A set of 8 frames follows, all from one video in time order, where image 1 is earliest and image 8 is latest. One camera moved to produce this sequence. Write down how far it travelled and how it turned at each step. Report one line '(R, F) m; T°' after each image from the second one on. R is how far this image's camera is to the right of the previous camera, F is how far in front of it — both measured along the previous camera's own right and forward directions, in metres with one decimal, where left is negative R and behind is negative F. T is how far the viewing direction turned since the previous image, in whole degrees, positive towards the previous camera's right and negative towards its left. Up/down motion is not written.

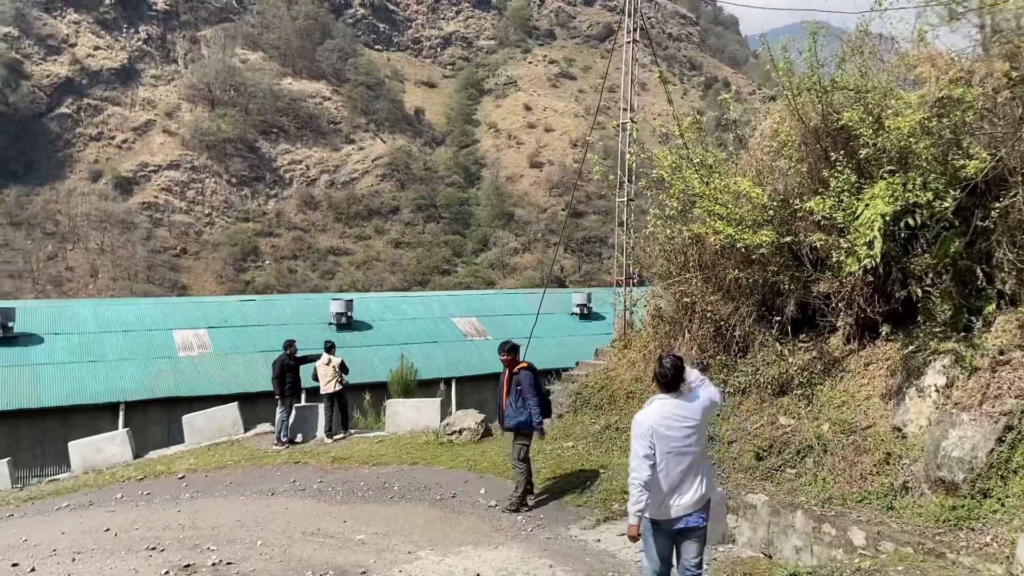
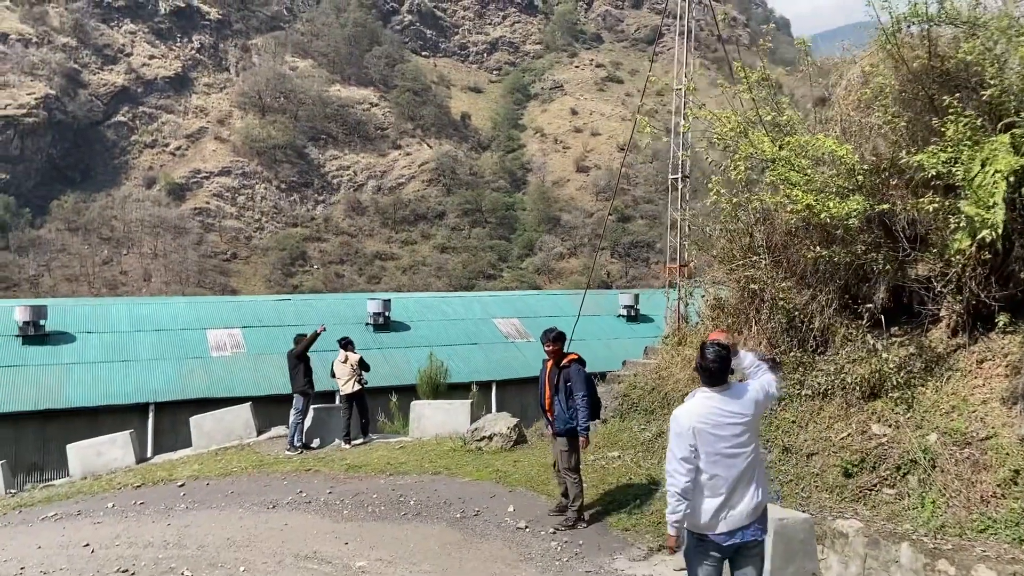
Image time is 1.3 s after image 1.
(+0.1, +0.8) m; -3°
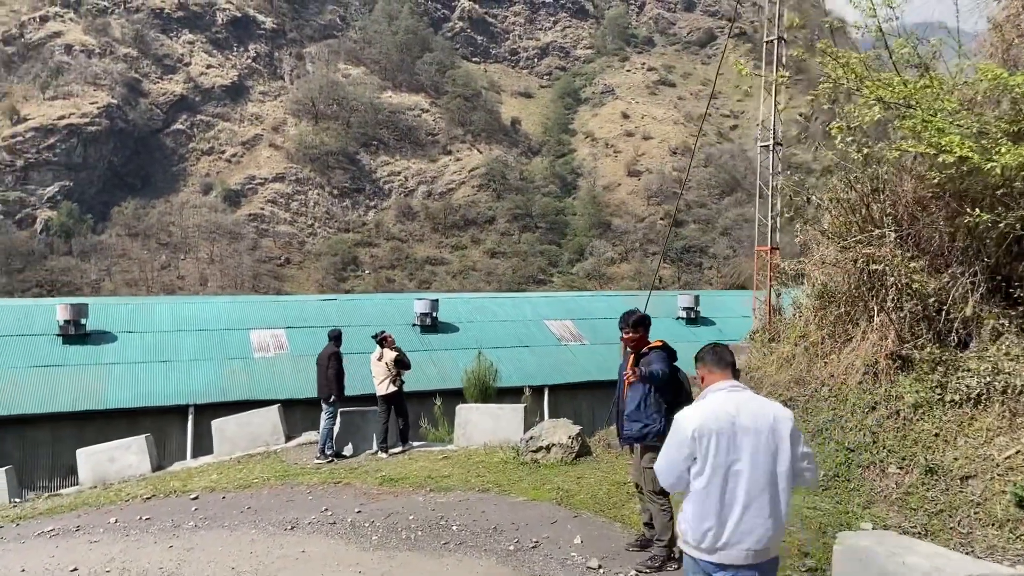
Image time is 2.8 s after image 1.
(-0.1, +0.9) m; -4°
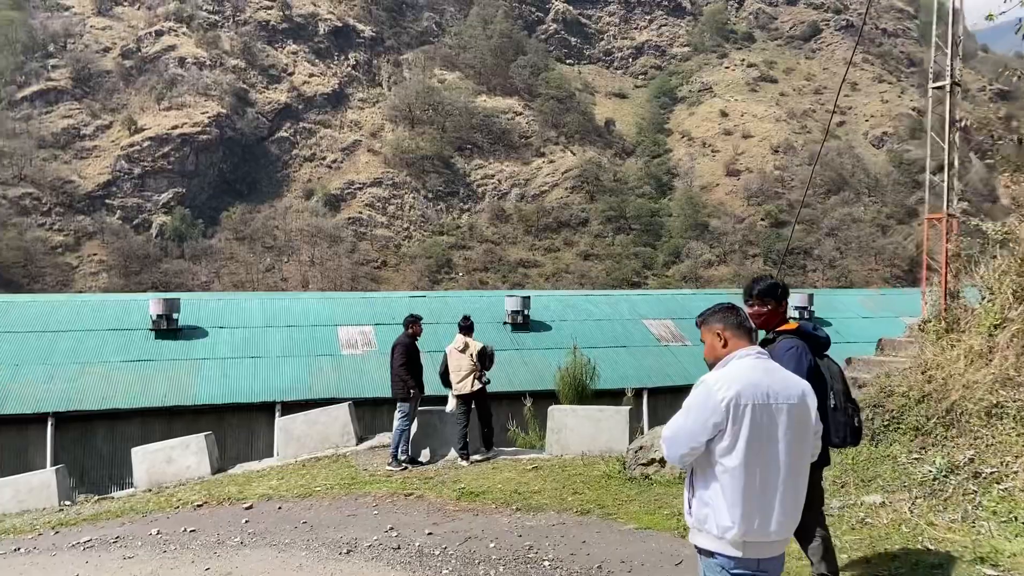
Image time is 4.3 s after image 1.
(-0.1, +0.9) m; -7°
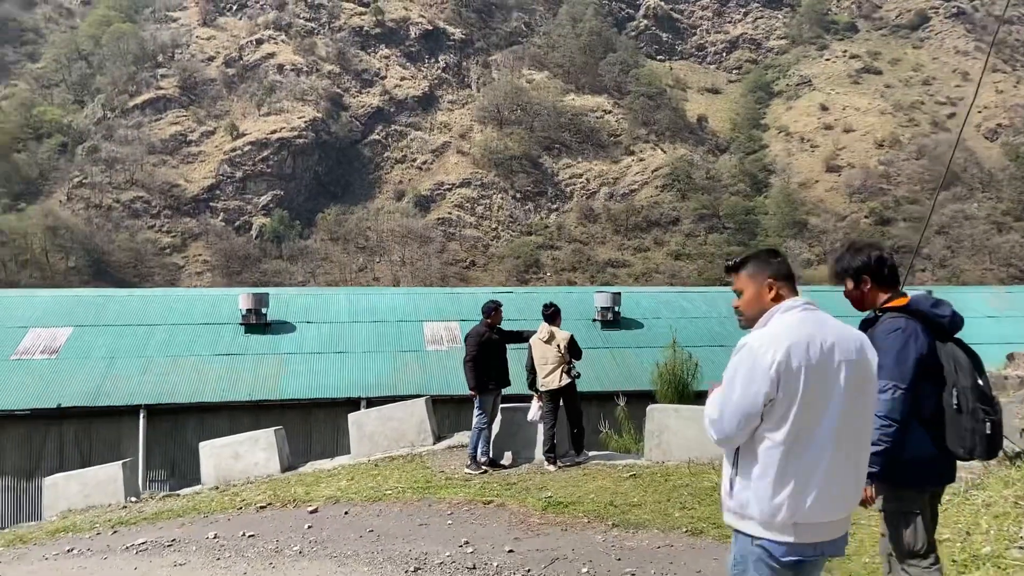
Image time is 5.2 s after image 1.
(0.0, +0.6) m; -6°
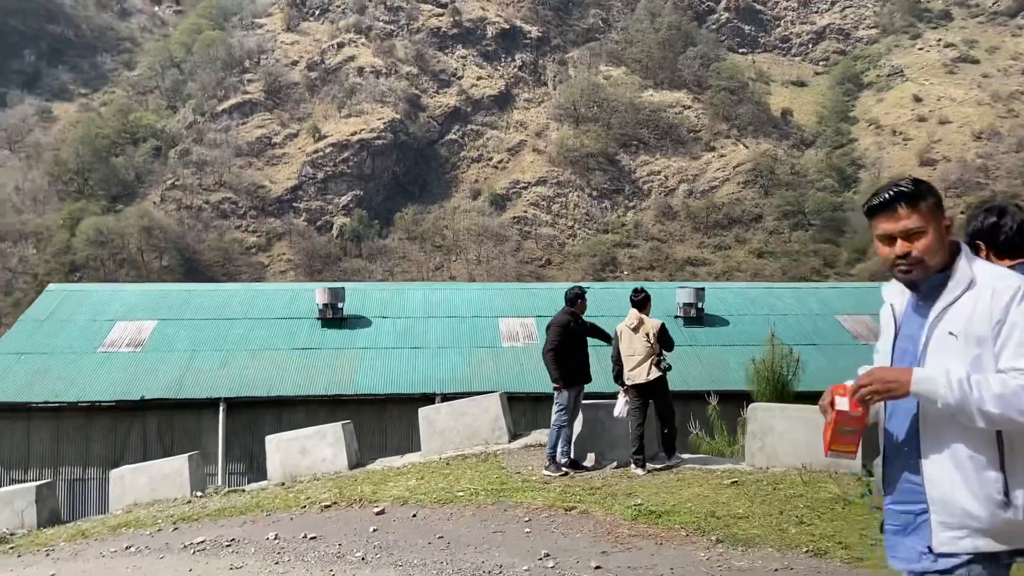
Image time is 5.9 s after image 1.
(0.0, +0.4) m; -5°
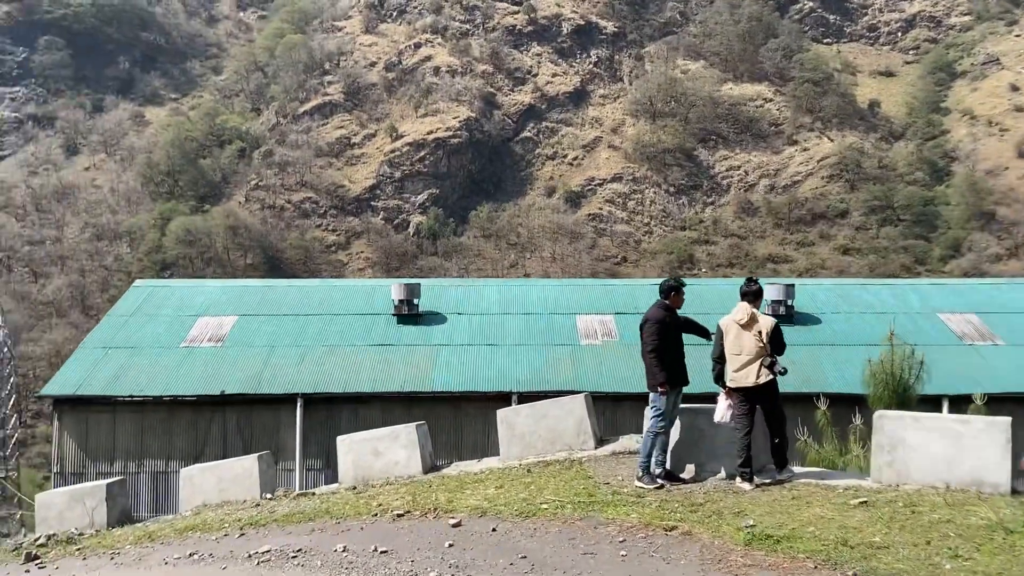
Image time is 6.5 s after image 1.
(-0.1, +0.4) m; -5°
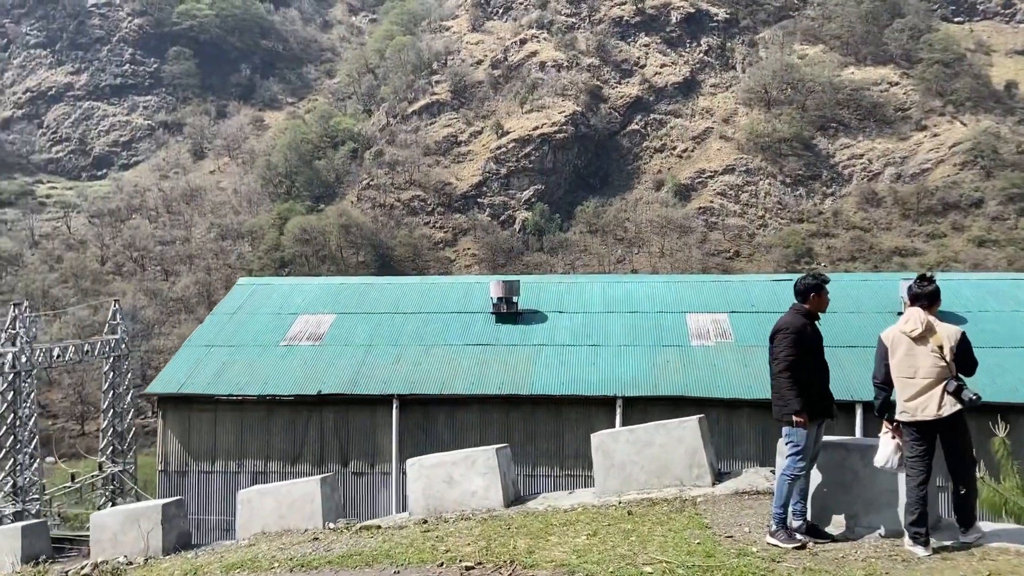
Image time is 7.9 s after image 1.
(0.0, +0.7) m; -8°
